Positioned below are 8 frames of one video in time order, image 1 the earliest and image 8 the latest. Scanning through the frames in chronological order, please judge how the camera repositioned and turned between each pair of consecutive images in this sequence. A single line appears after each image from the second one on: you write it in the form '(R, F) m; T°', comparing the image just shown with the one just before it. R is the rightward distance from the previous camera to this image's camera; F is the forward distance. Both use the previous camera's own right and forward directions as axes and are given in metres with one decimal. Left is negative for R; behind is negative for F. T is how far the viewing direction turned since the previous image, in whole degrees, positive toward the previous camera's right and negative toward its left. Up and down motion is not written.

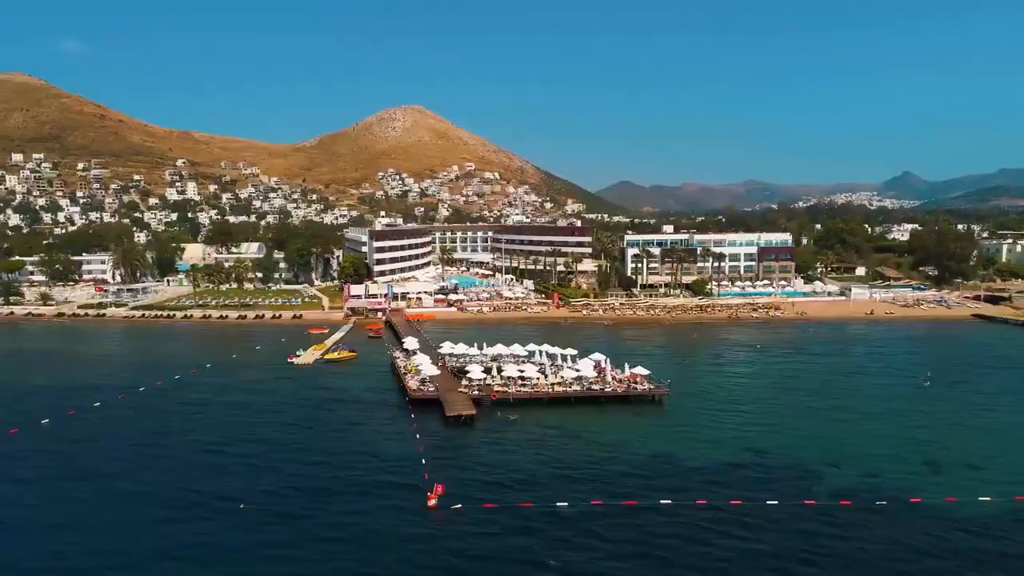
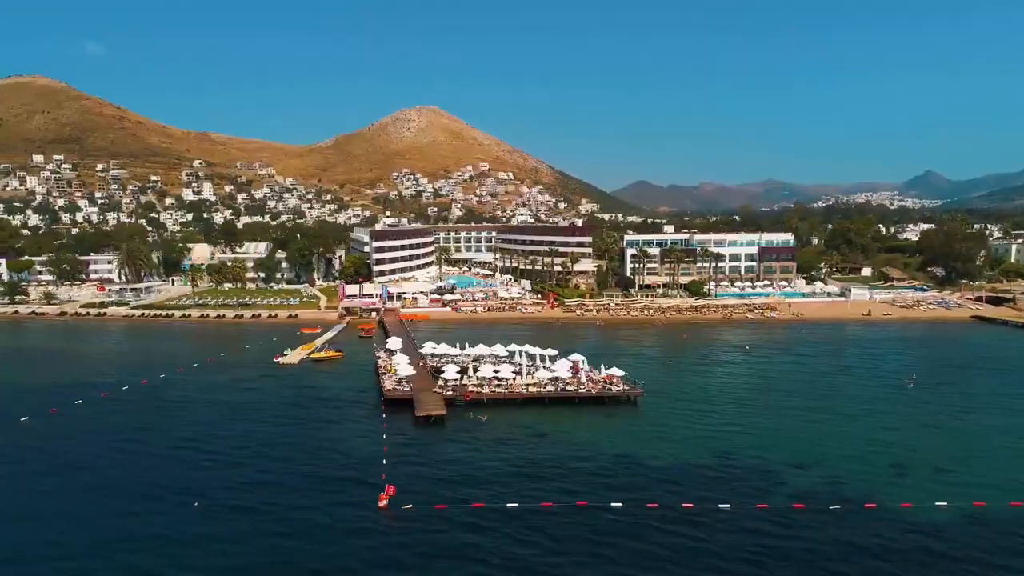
(+3.4, +0.1) m; -1°
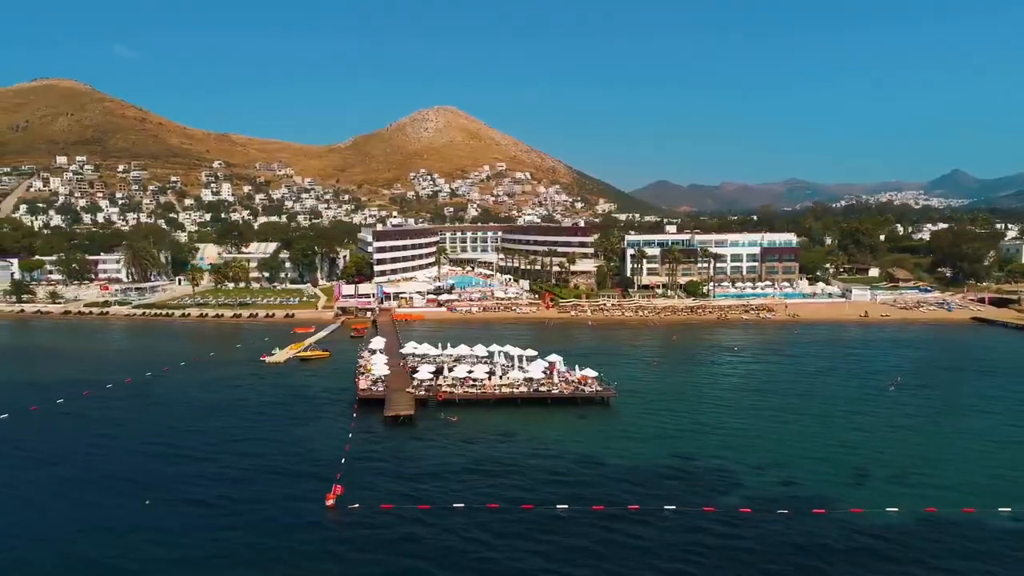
(+3.7, +0.1) m; -1°
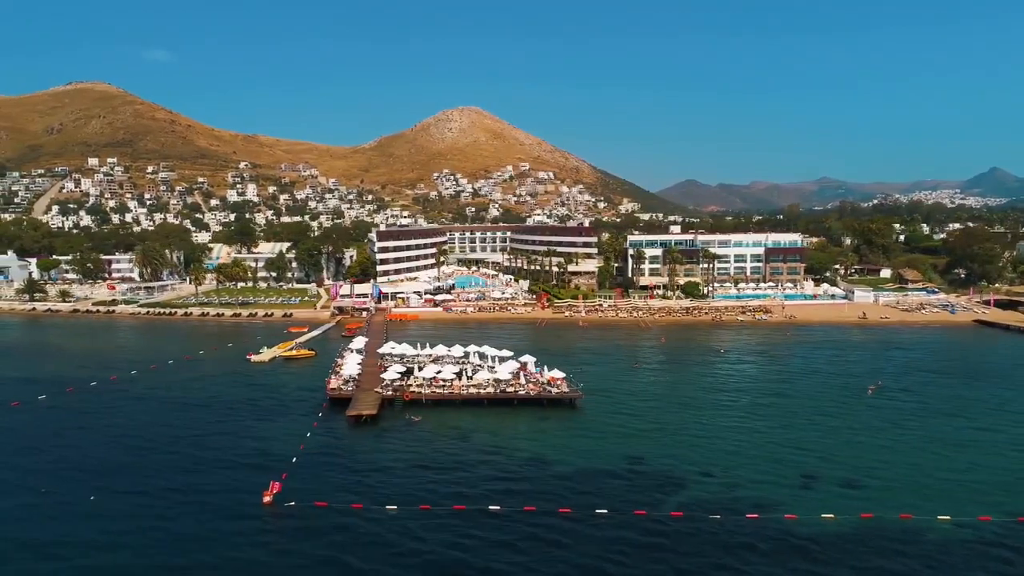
(+4.8, +0.1) m; -2°
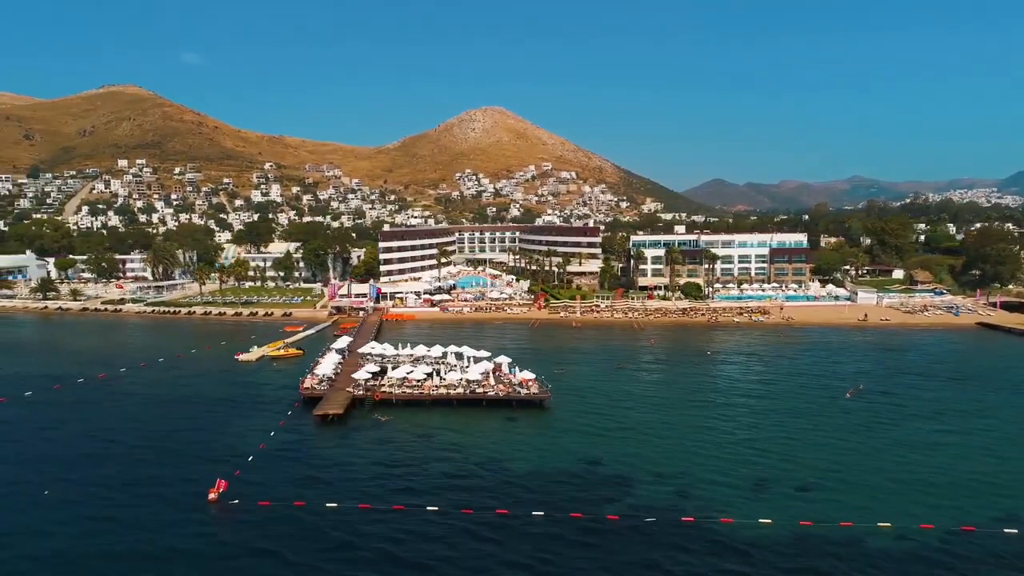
(+4.4, +0.1) m; -2°
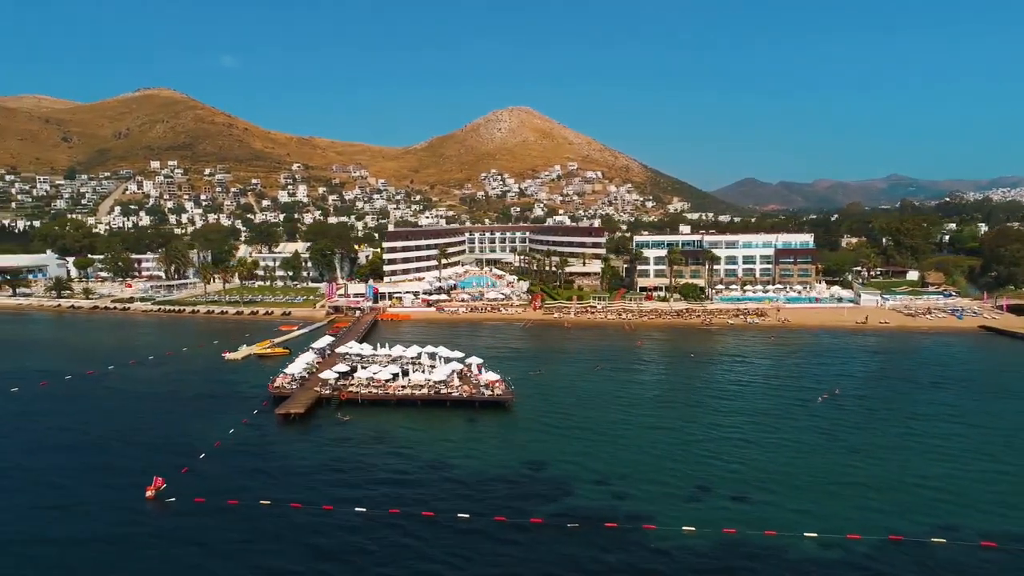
(+5.2, +0.2) m; -2°
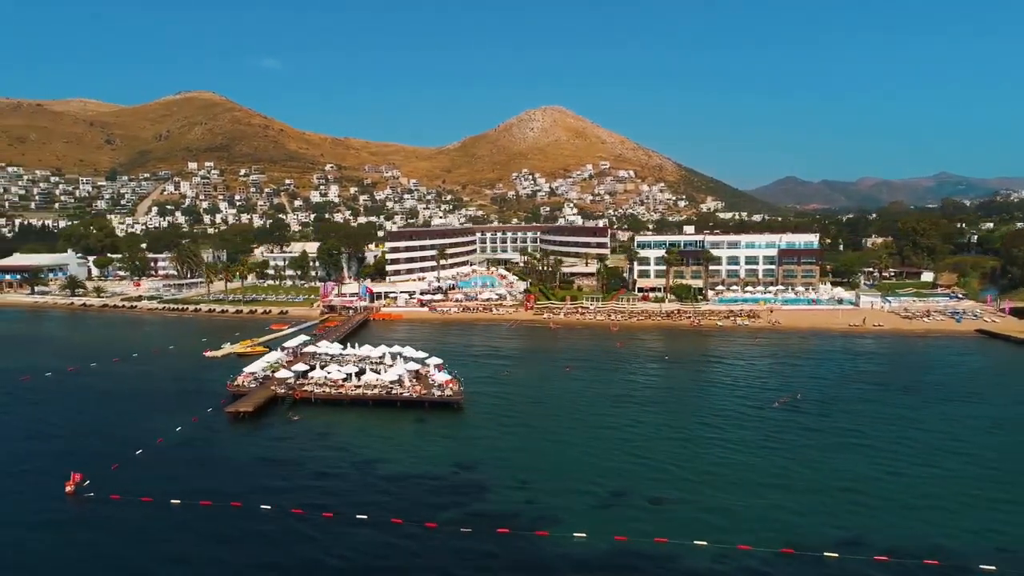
(+6.7, +0.3) m; -2°
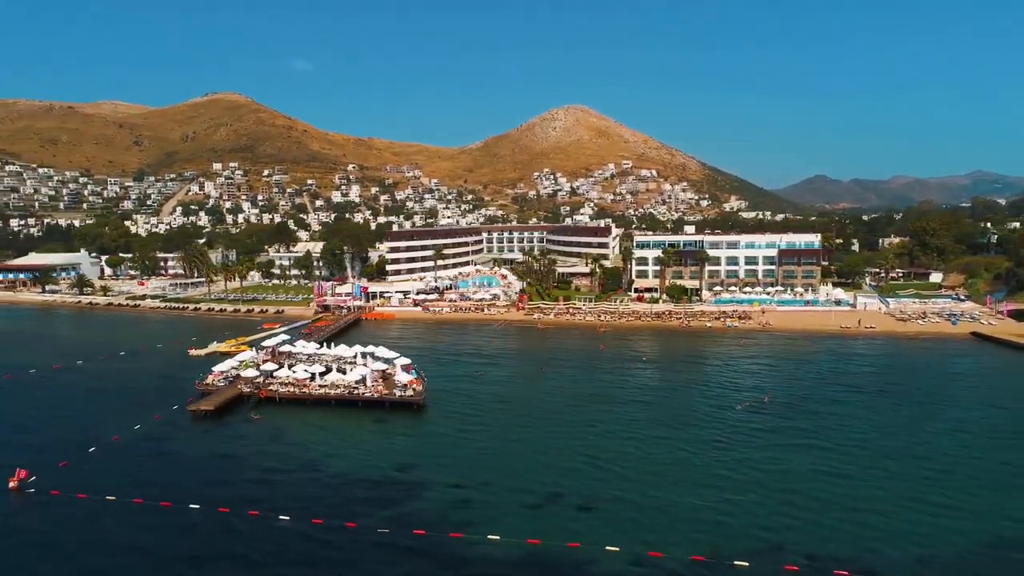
(+5.1, +0.2) m; -2°
